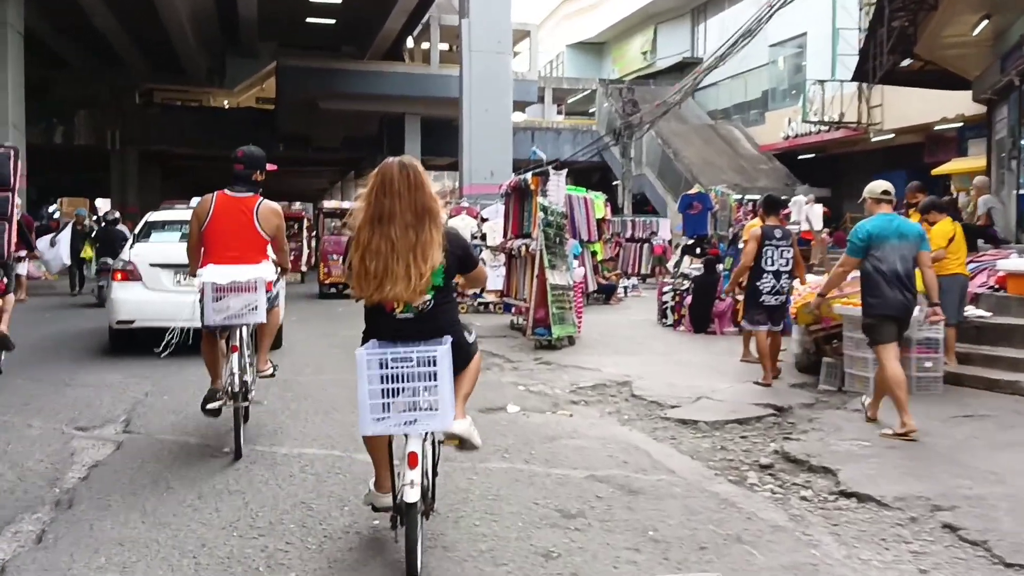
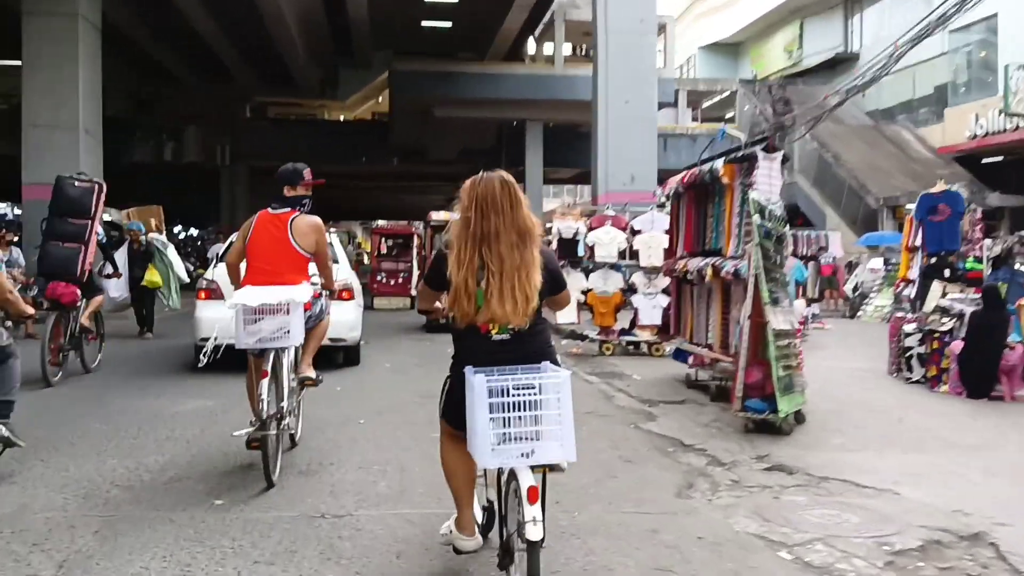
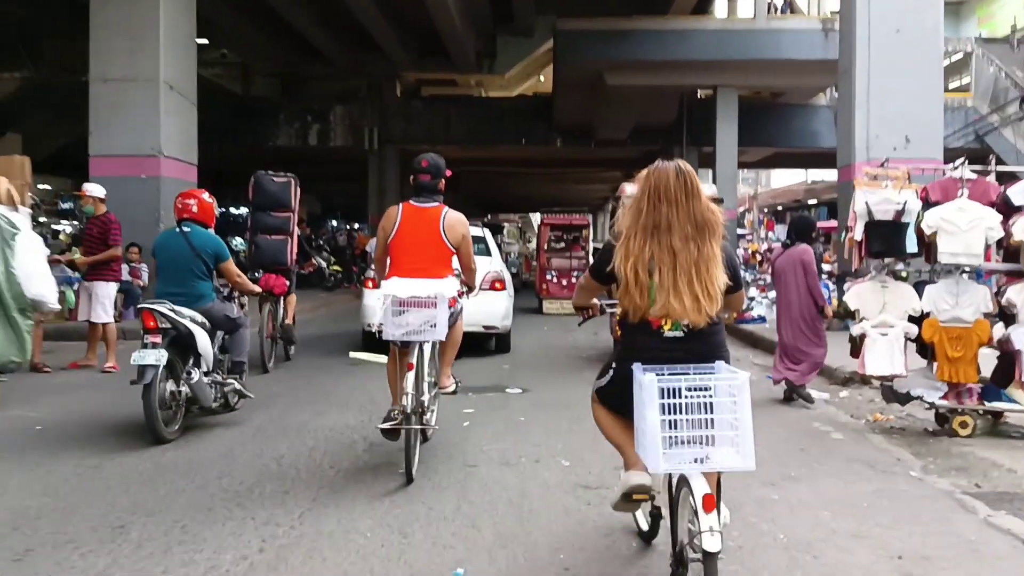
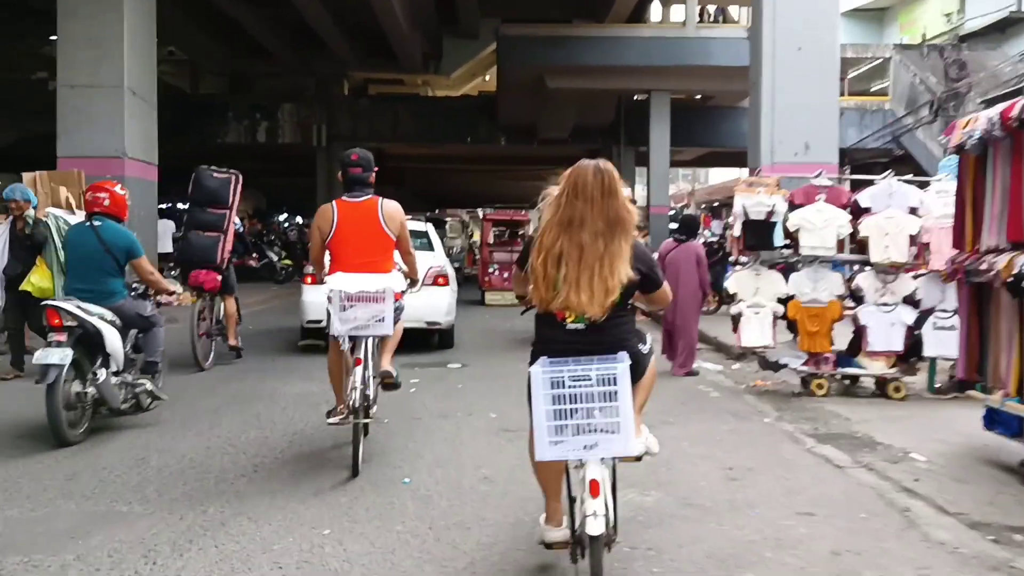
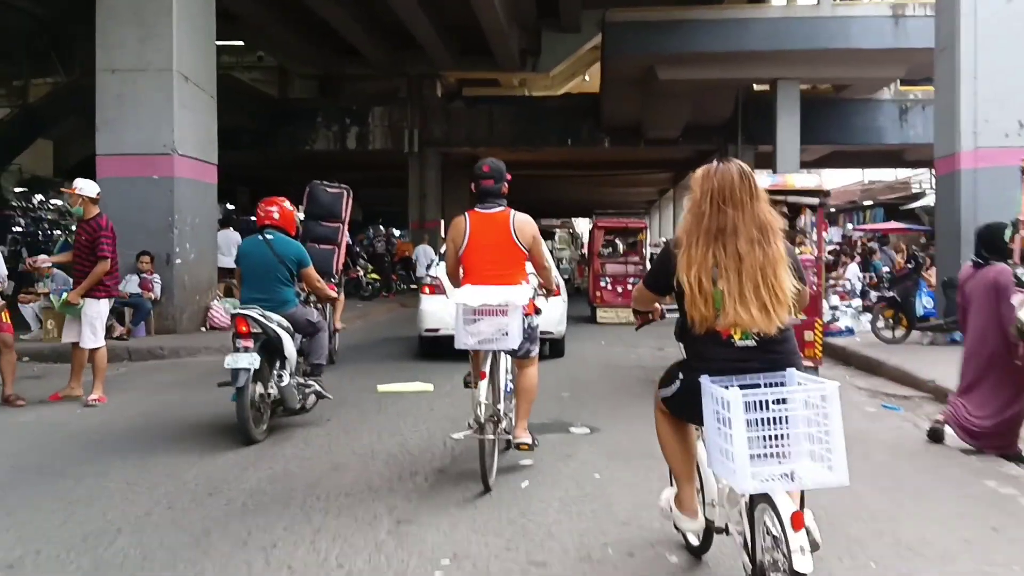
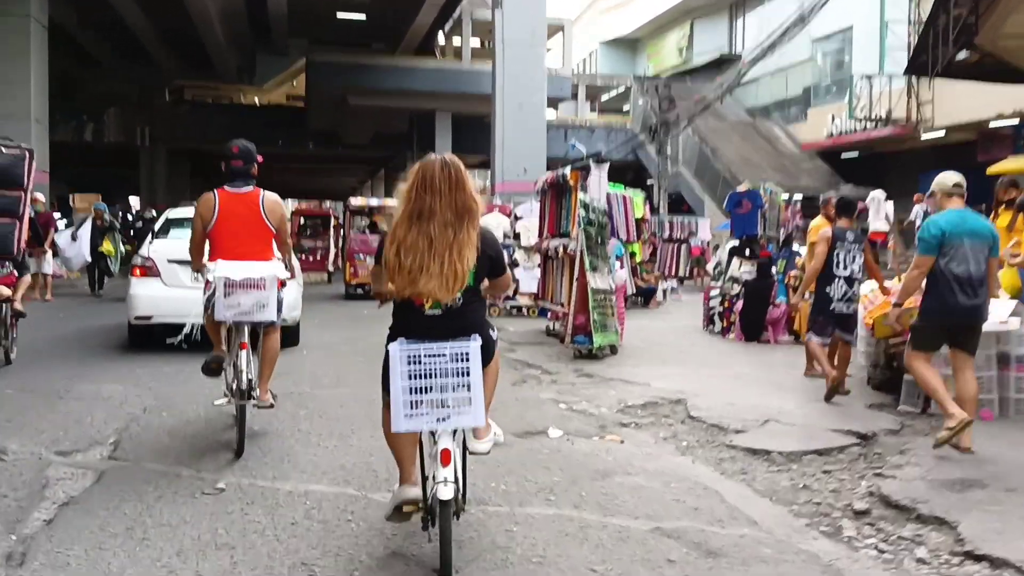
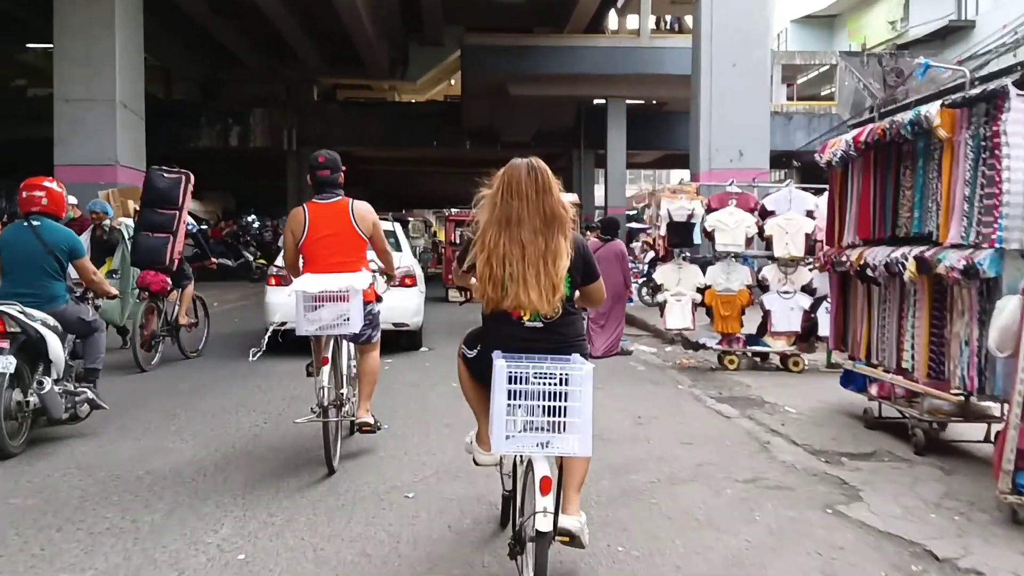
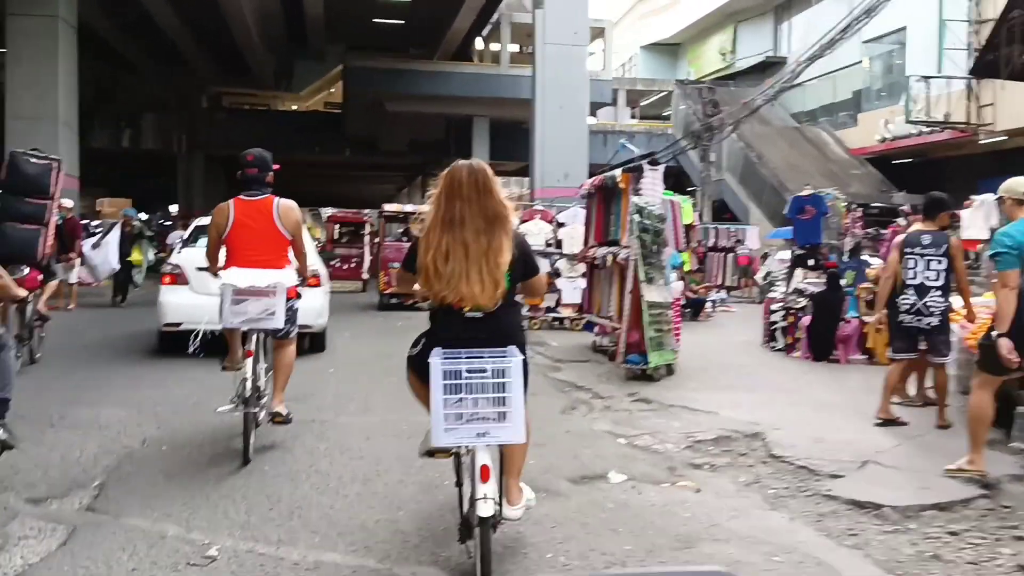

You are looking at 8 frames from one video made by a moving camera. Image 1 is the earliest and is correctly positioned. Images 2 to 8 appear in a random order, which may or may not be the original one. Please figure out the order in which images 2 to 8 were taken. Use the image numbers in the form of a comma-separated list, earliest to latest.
6, 8, 2, 7, 4, 3, 5
